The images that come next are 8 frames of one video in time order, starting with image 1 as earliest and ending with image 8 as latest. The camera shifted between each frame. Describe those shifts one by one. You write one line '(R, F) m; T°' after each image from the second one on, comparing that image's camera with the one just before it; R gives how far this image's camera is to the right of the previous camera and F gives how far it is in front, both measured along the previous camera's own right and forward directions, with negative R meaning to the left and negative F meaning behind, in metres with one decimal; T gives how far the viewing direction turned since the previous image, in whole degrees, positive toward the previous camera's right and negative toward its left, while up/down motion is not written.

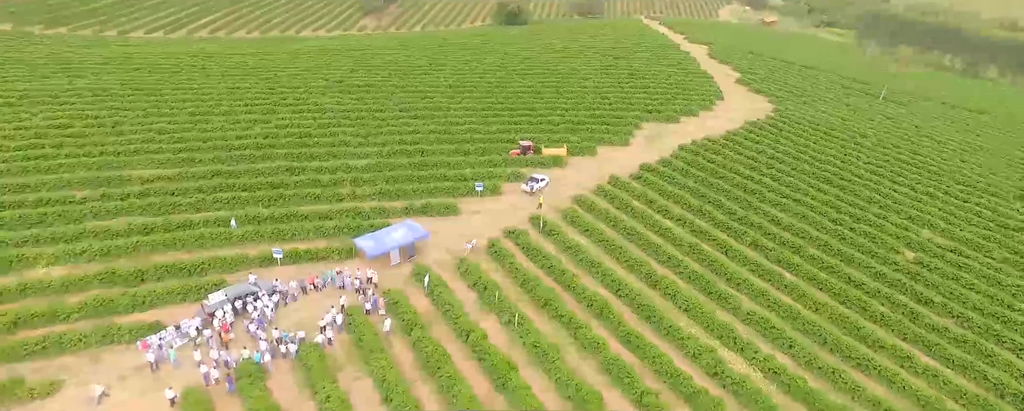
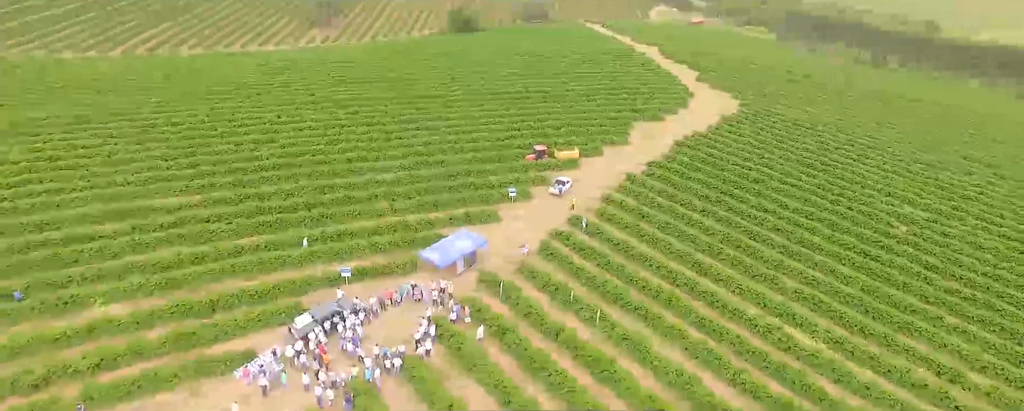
(-5.8, -0.6) m; +7°
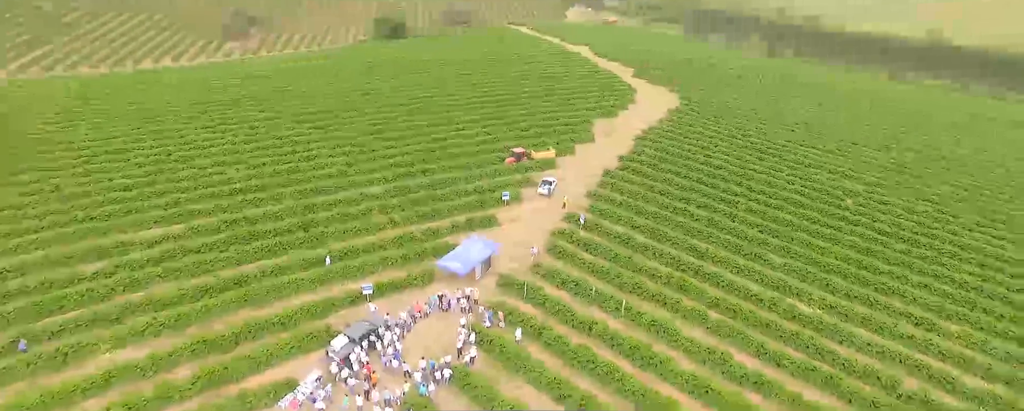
(-4.2, -0.2) m; +8°
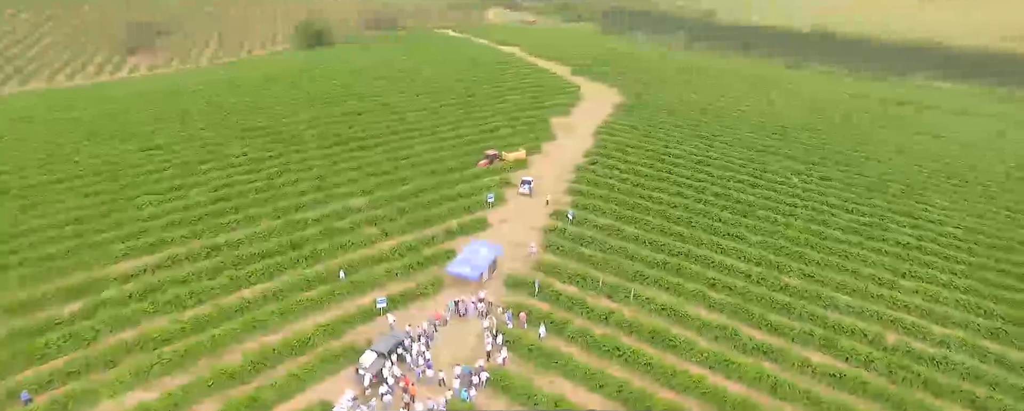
(-3.7, -0.1) m; +8°
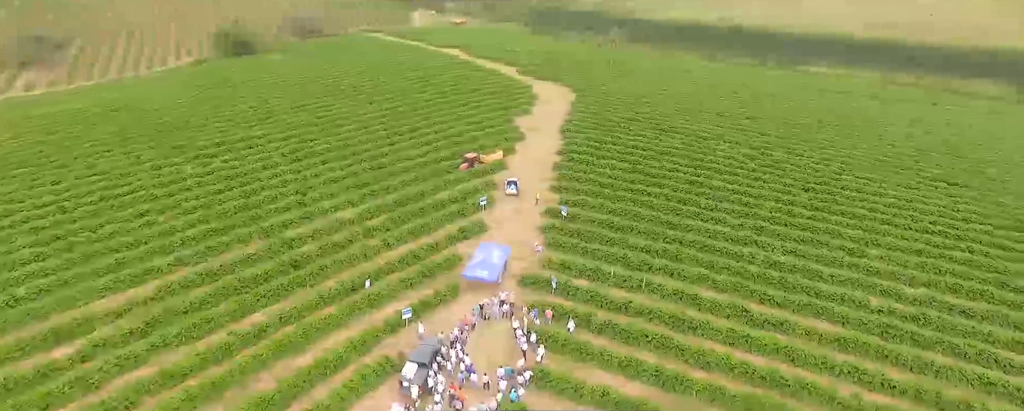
(-3.9, -0.1) m; +7°
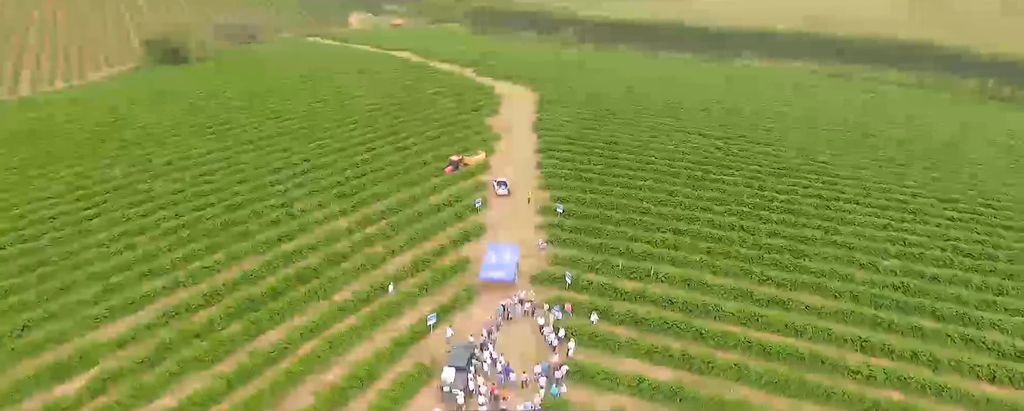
(-3.3, -0.1) m; +6°
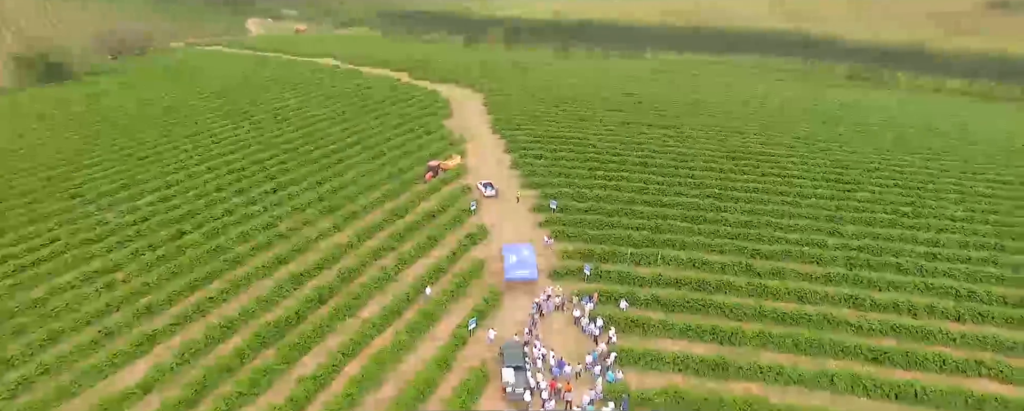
(-5.1, -0.1) m; +9°
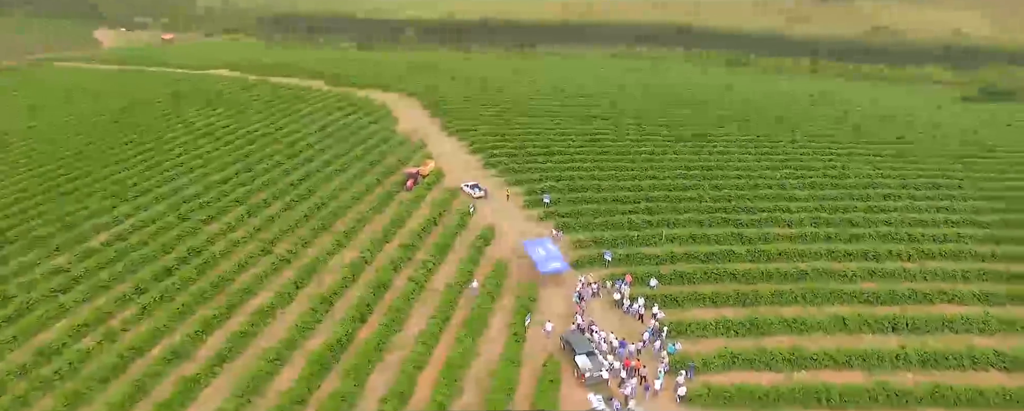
(-6.6, 0.0) m; +11°
